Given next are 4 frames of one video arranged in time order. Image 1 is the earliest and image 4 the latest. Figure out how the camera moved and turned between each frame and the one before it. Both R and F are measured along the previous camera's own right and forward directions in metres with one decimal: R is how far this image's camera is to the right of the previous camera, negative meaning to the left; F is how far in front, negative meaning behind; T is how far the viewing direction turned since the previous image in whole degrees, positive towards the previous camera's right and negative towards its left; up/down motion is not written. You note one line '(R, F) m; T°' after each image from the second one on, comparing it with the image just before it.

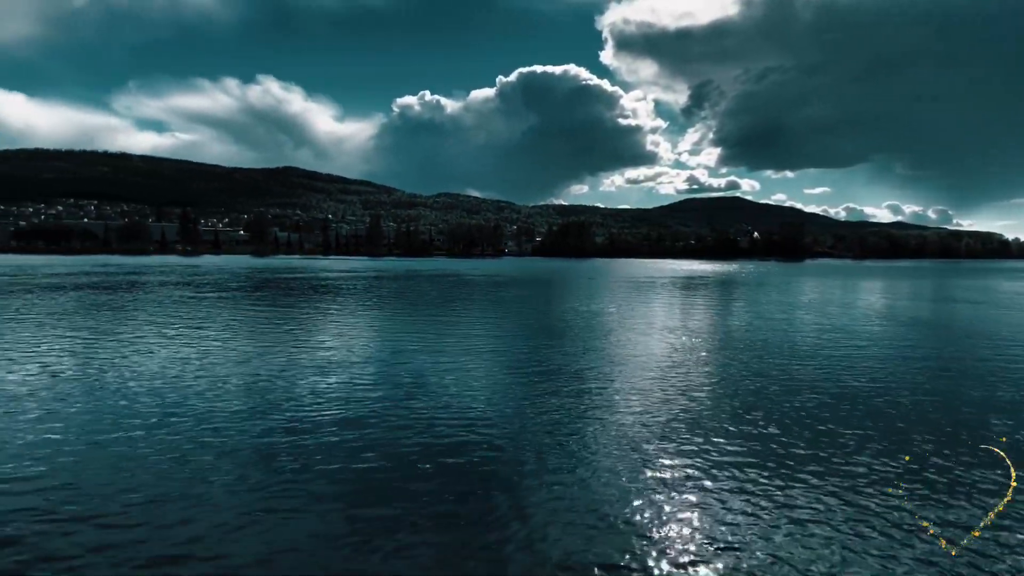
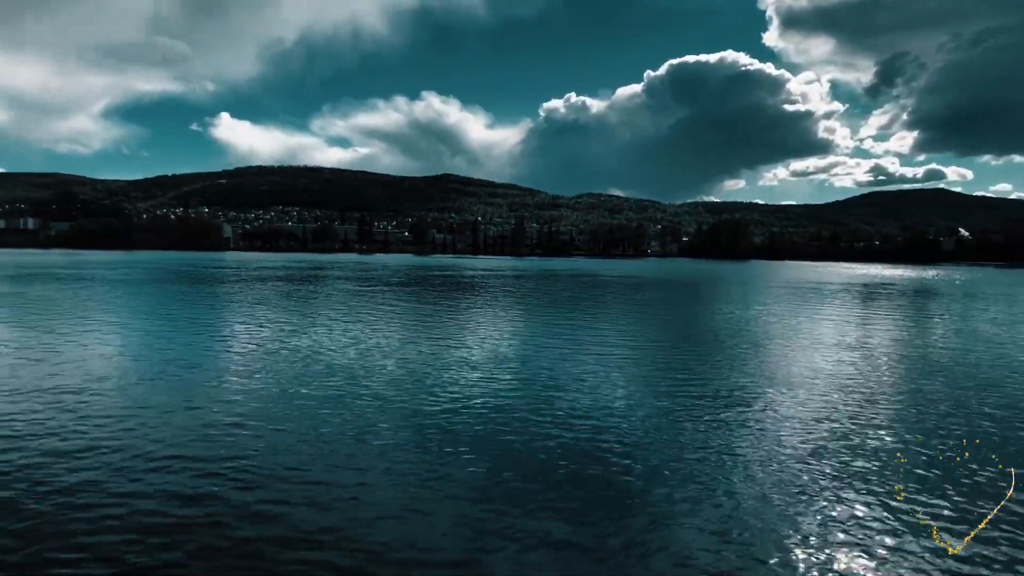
(+0.4, 0.0) m; -16°
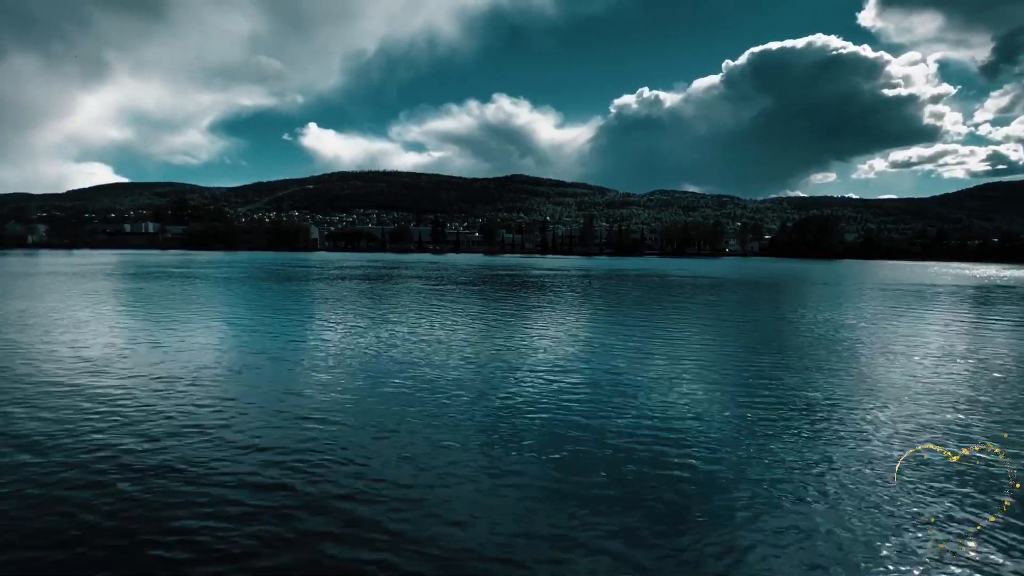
(+0.5, -0.2) m; -8°
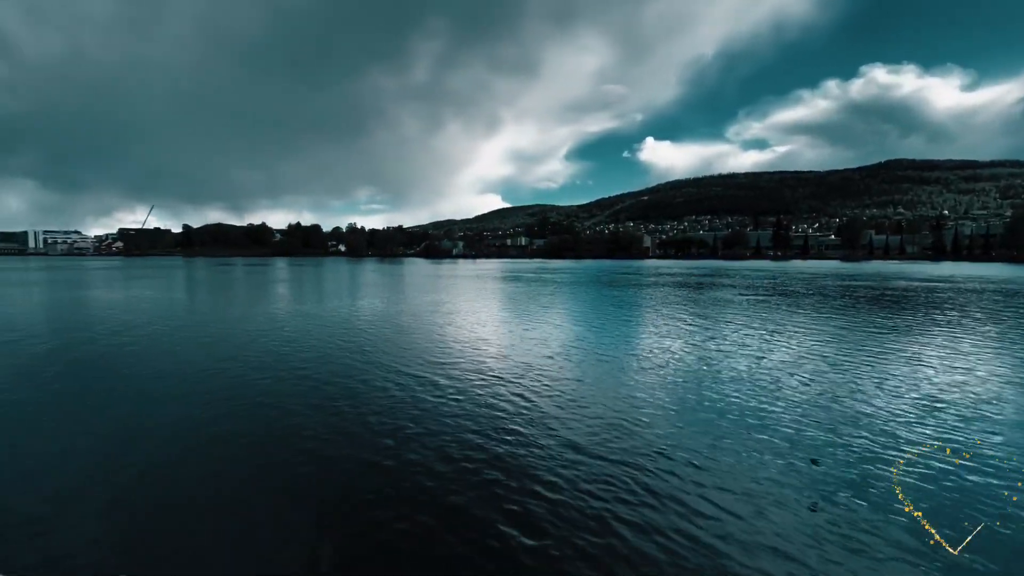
(+2.0, -0.9) m; -38°
